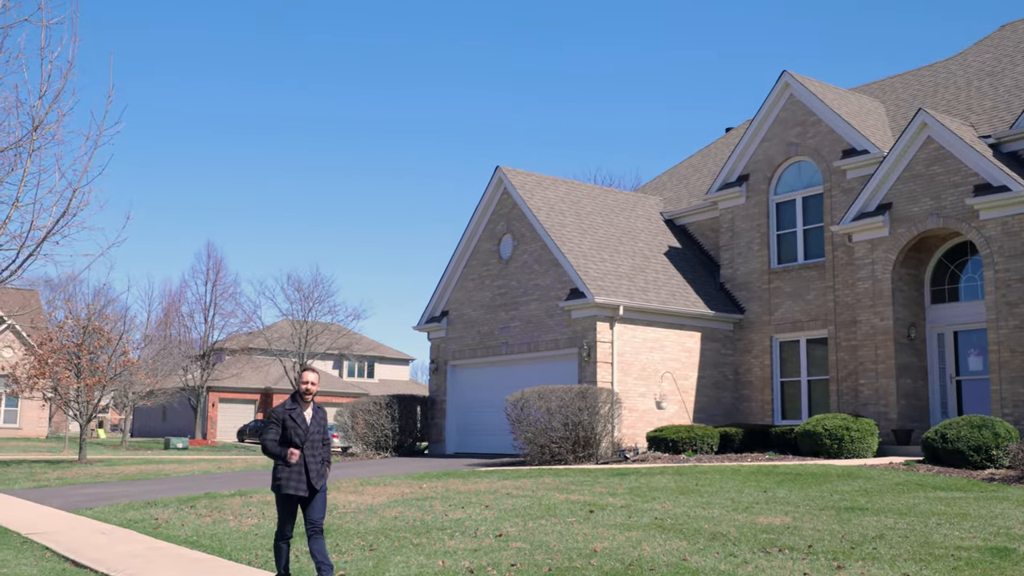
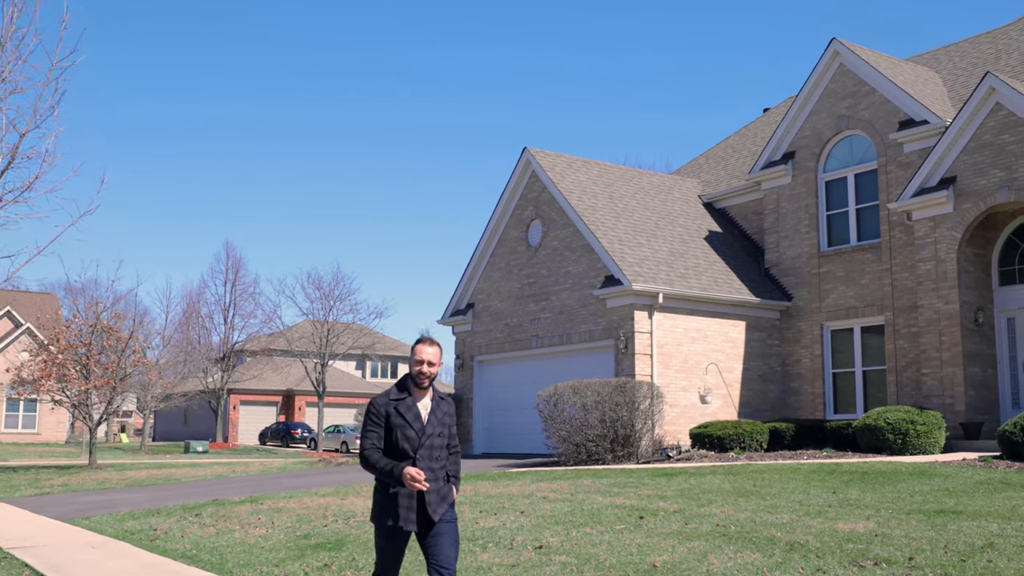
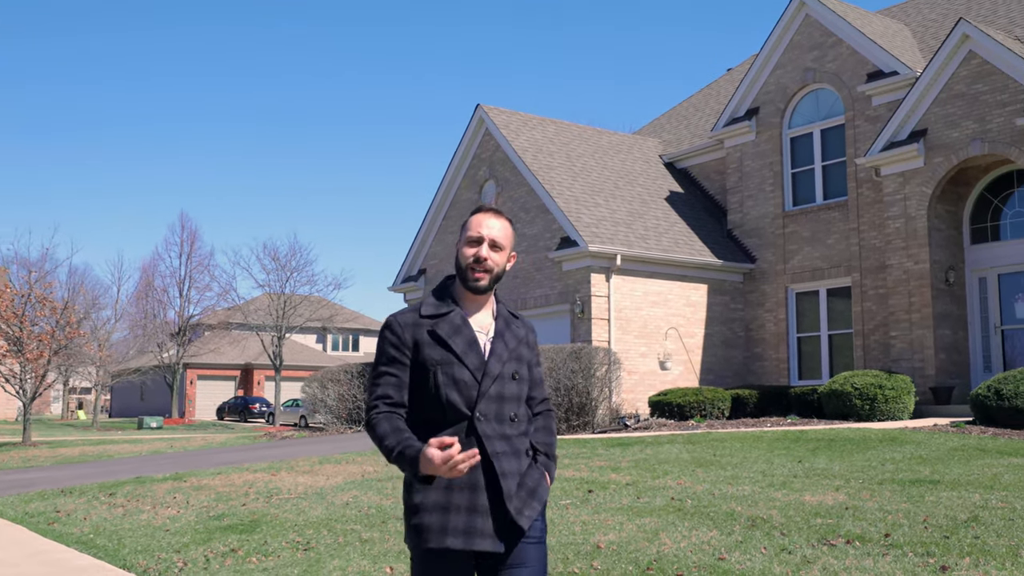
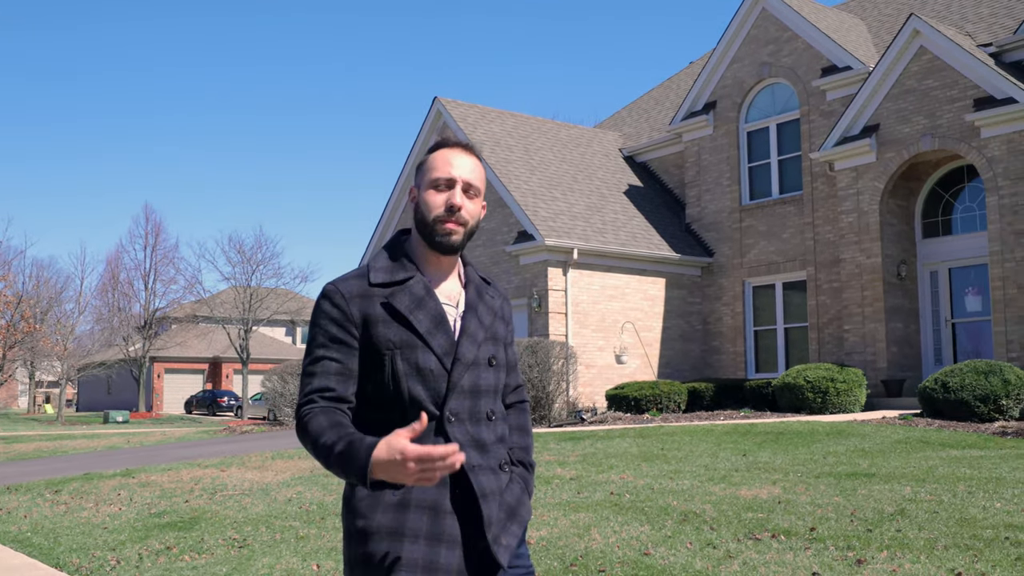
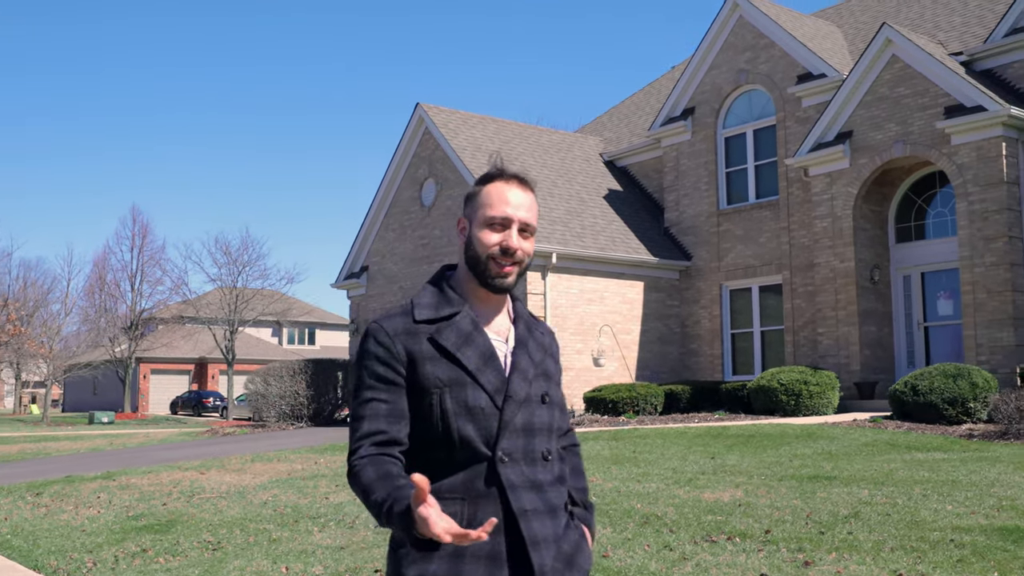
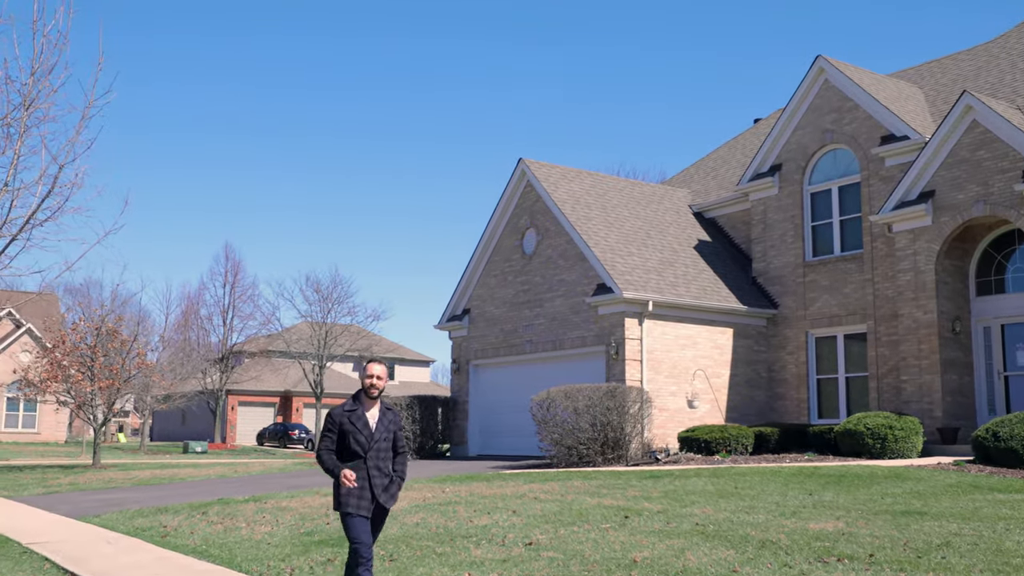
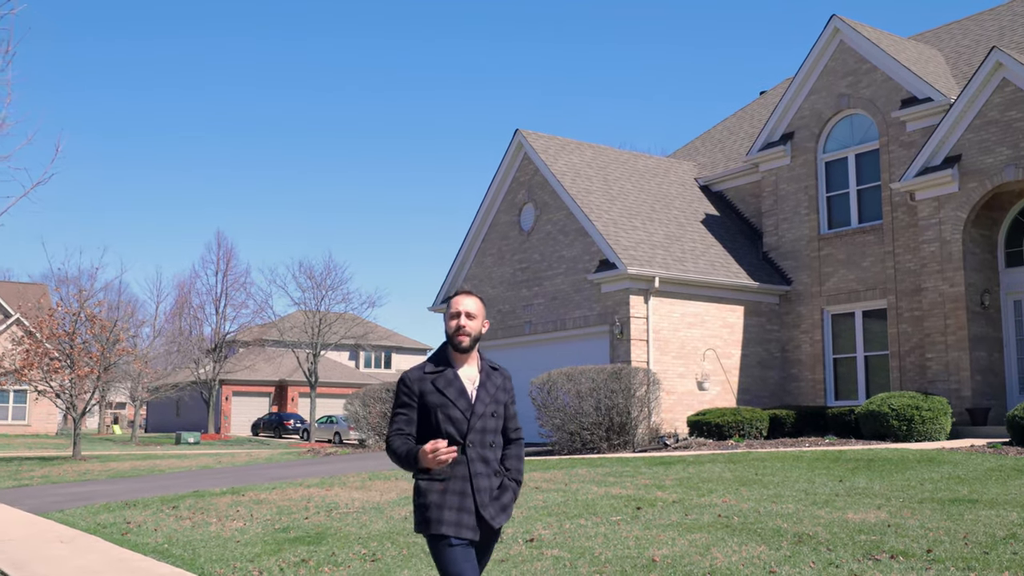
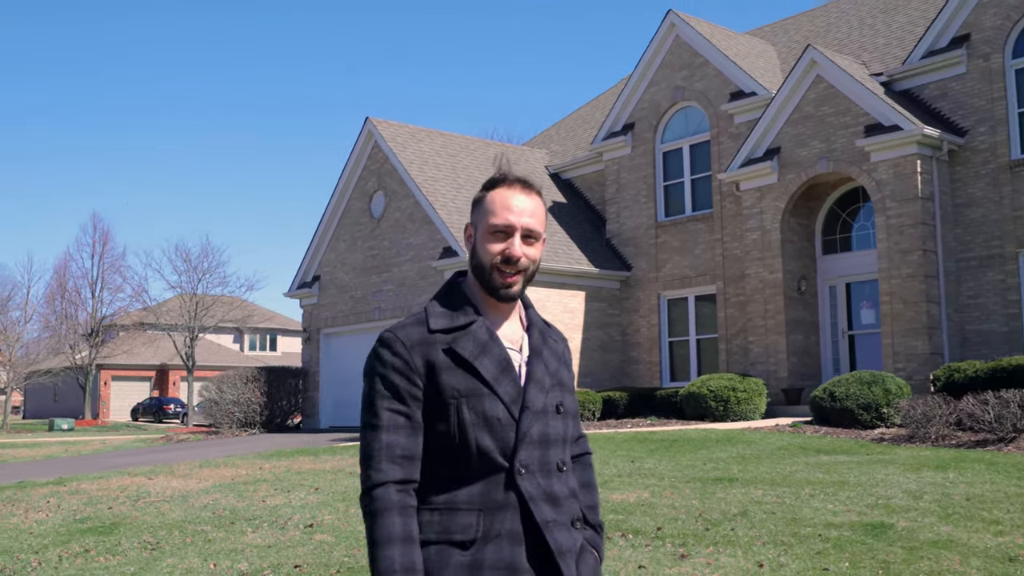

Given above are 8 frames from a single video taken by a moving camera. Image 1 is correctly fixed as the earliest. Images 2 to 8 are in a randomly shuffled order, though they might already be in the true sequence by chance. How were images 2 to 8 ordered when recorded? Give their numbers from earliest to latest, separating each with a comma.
6, 2, 7, 3, 4, 5, 8
